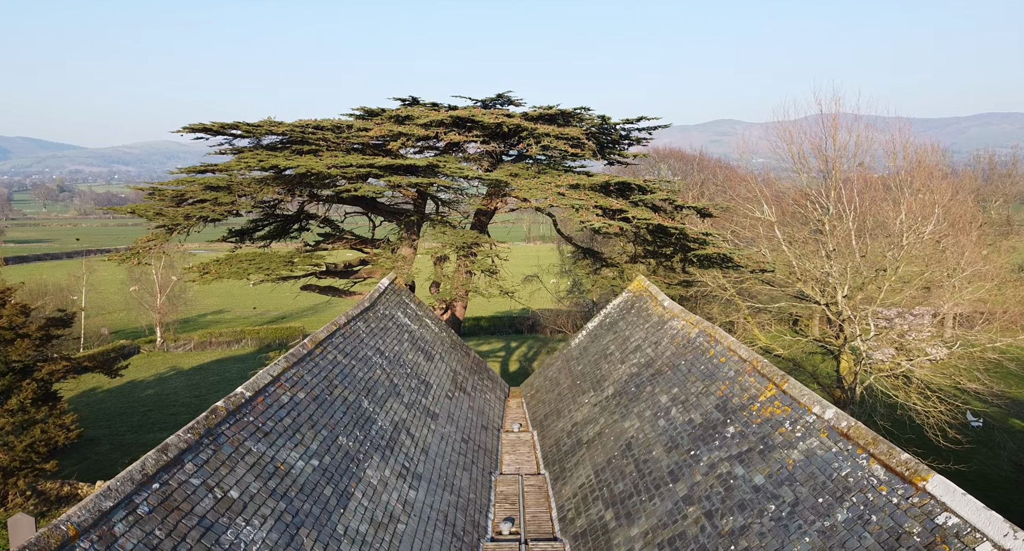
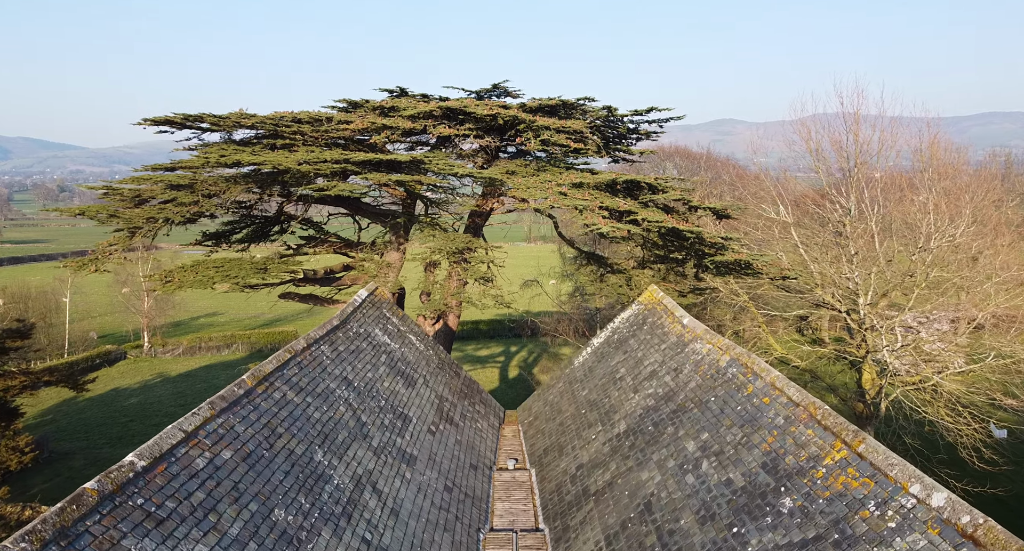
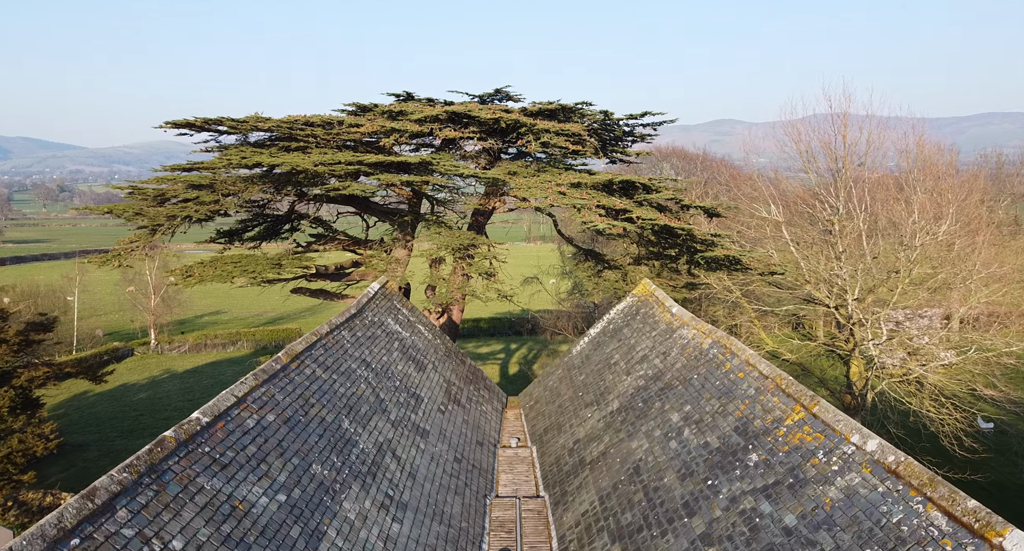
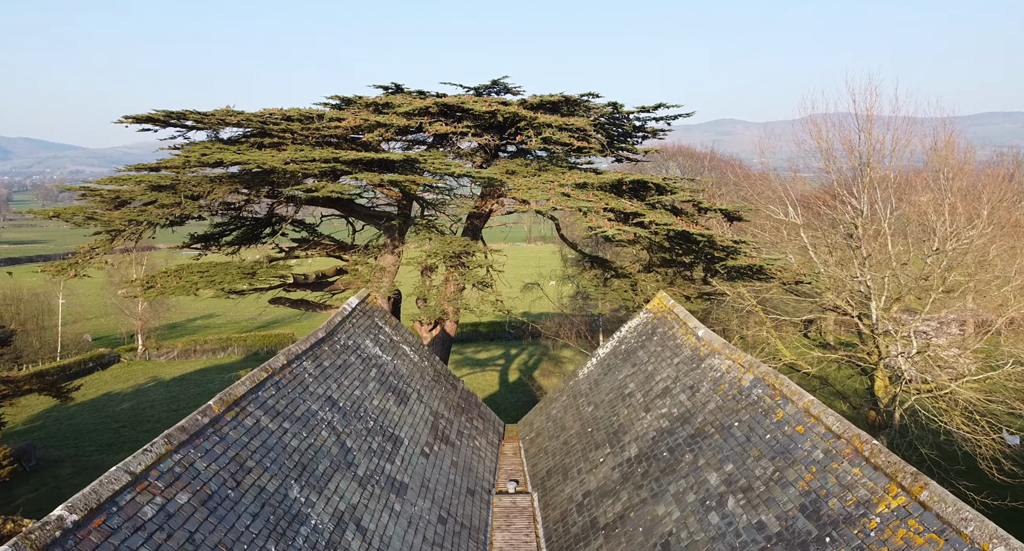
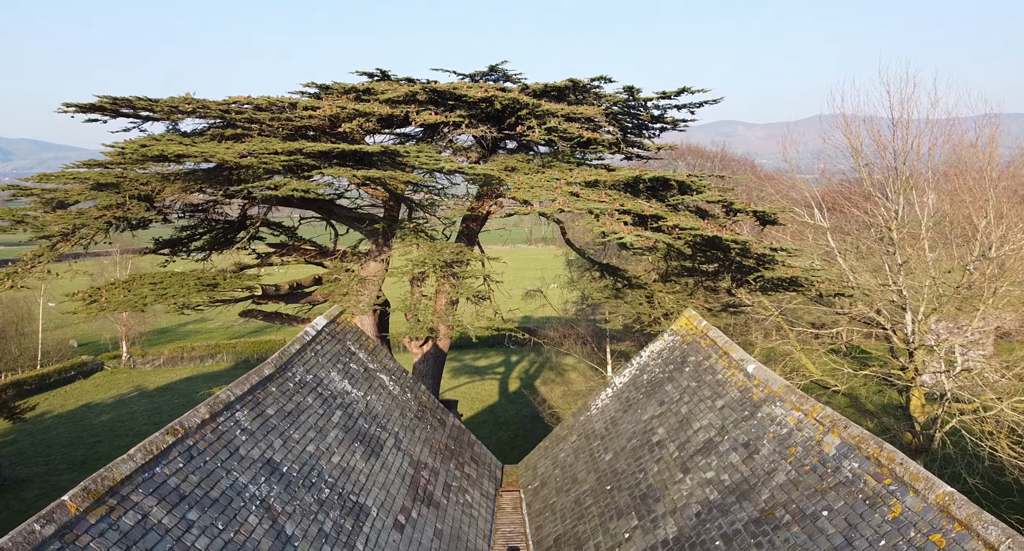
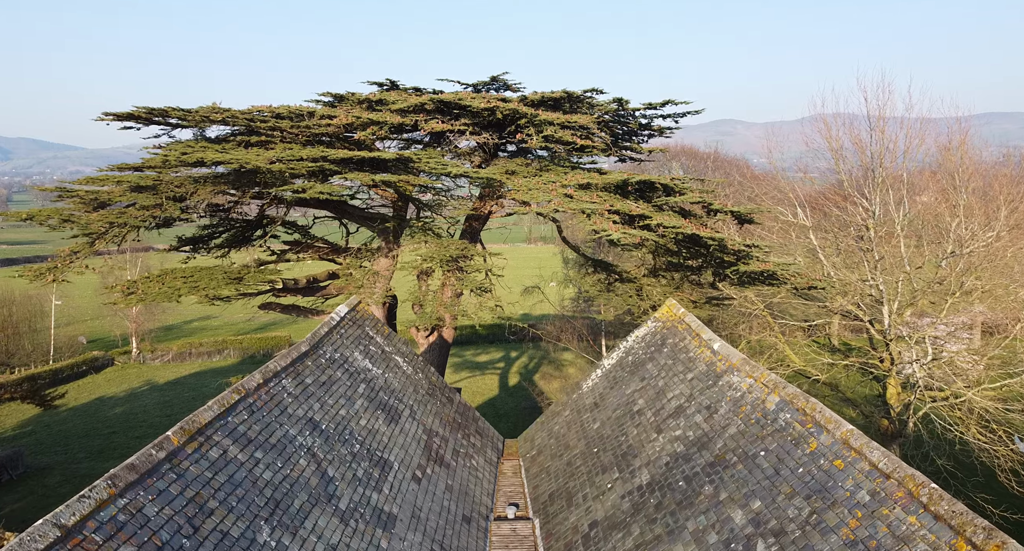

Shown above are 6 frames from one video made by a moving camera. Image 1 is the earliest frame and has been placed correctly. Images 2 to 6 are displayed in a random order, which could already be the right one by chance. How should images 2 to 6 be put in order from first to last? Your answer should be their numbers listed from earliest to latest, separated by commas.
3, 2, 4, 6, 5
